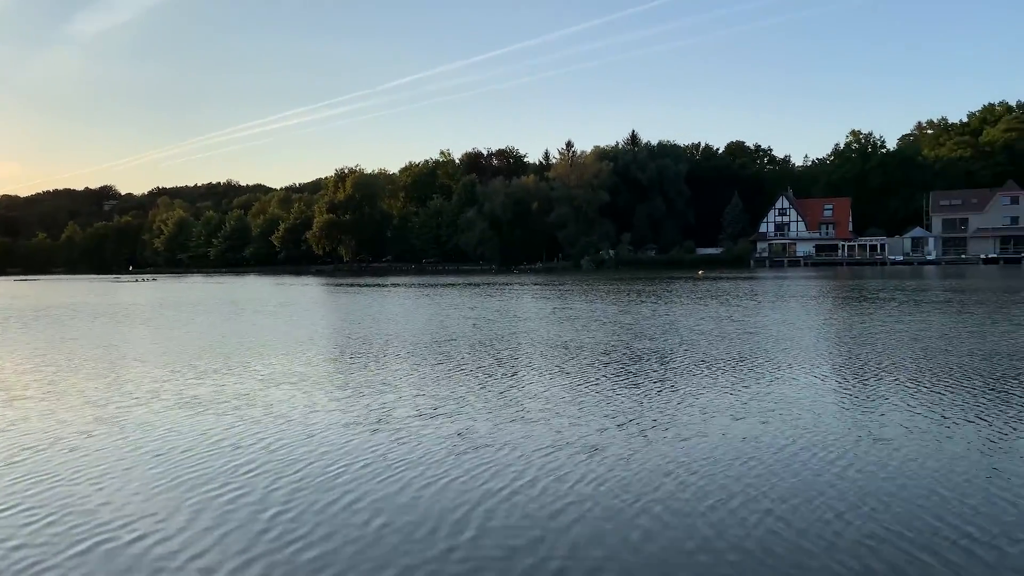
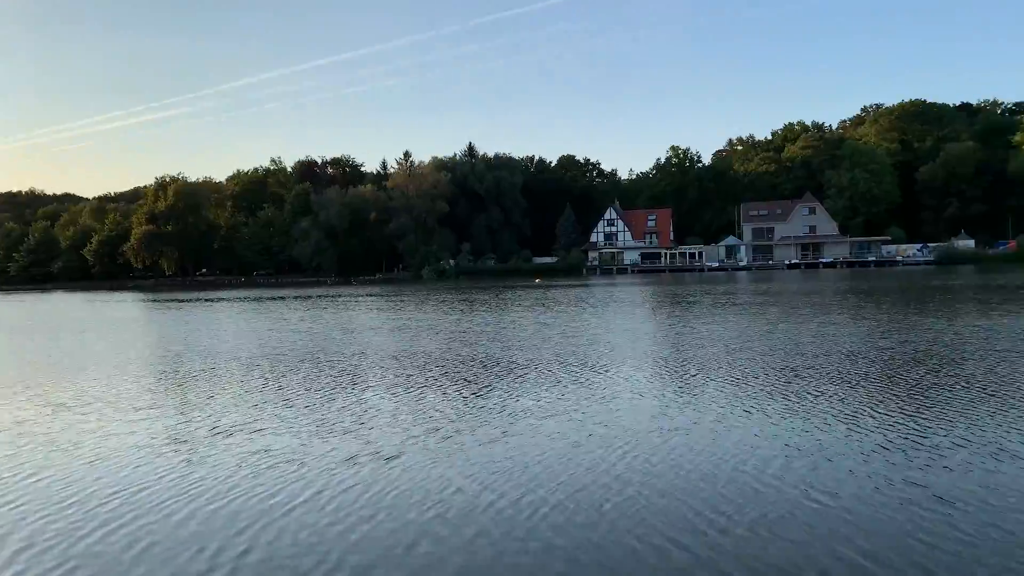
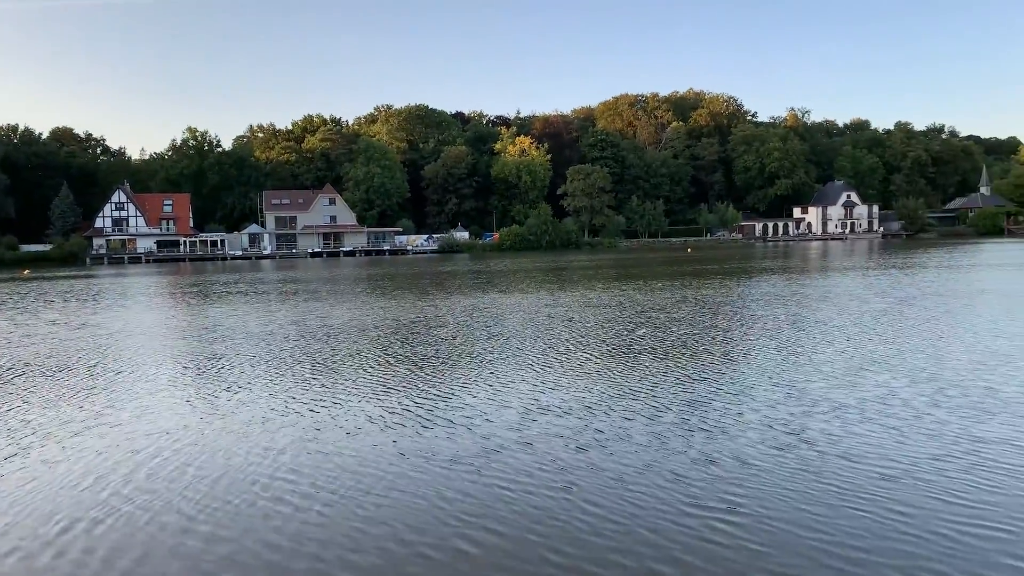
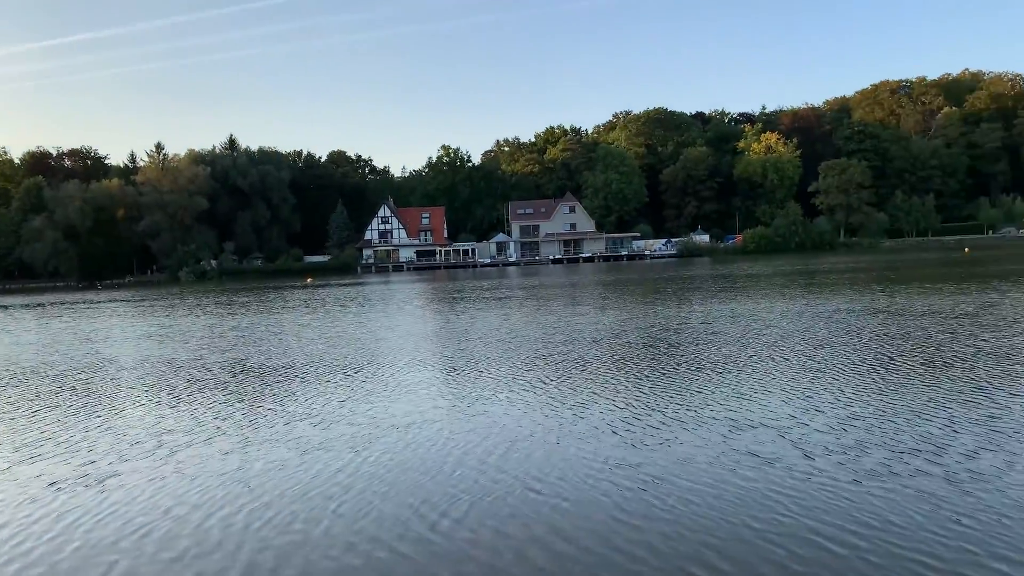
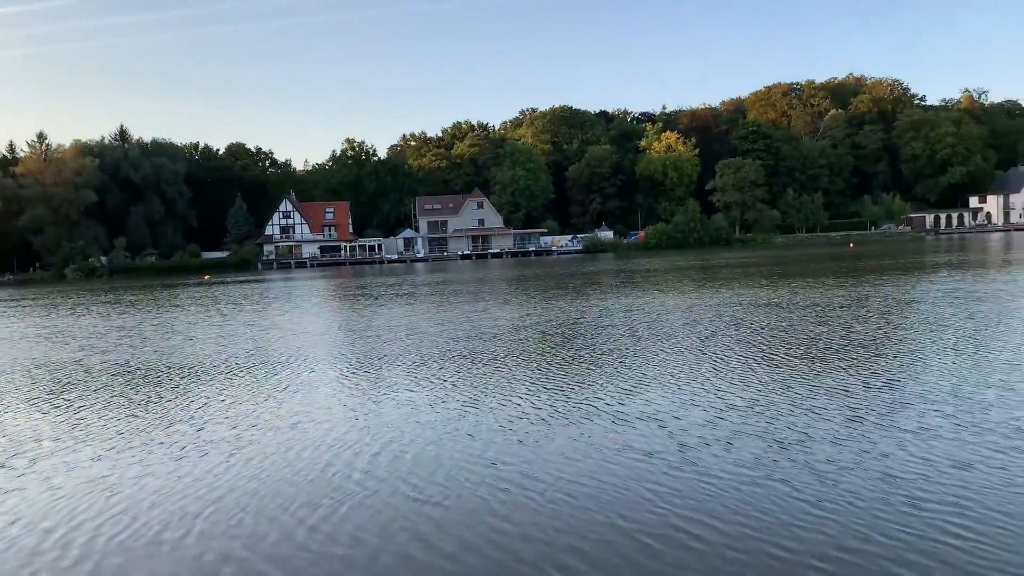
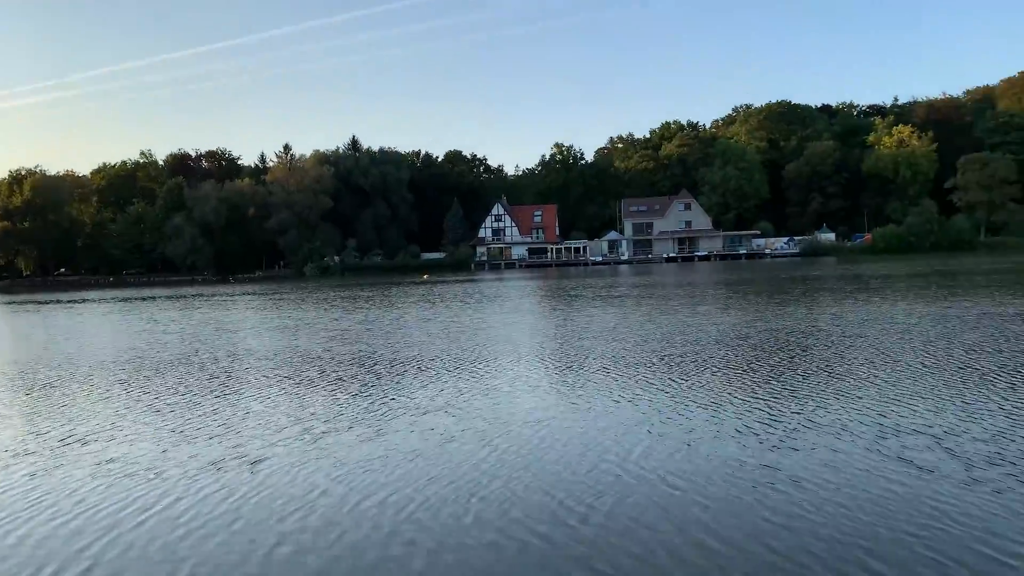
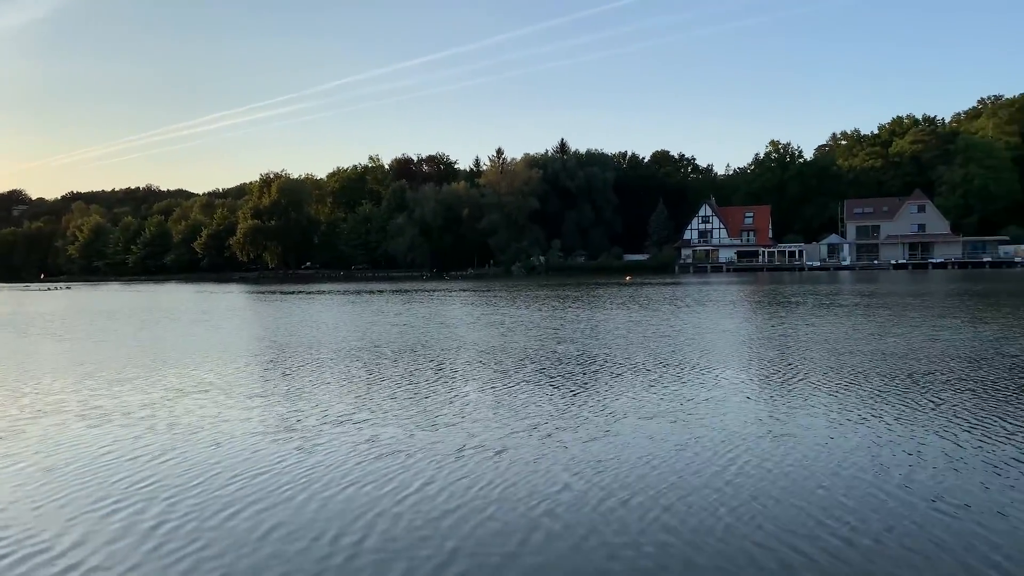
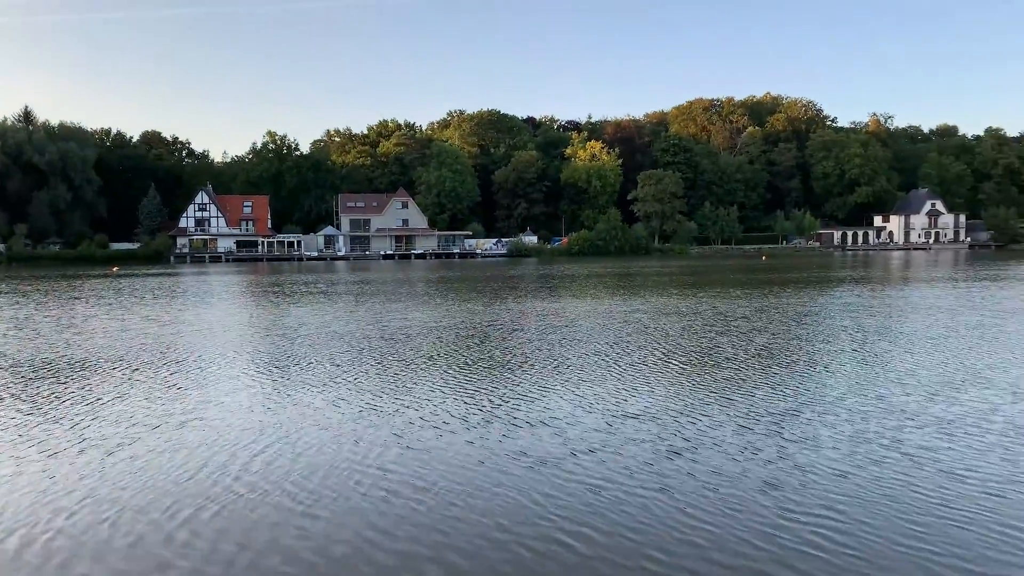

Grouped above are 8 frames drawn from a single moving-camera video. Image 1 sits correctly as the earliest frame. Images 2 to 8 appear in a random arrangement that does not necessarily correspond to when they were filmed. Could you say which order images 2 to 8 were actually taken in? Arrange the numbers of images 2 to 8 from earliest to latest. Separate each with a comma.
7, 2, 6, 4, 5, 8, 3
